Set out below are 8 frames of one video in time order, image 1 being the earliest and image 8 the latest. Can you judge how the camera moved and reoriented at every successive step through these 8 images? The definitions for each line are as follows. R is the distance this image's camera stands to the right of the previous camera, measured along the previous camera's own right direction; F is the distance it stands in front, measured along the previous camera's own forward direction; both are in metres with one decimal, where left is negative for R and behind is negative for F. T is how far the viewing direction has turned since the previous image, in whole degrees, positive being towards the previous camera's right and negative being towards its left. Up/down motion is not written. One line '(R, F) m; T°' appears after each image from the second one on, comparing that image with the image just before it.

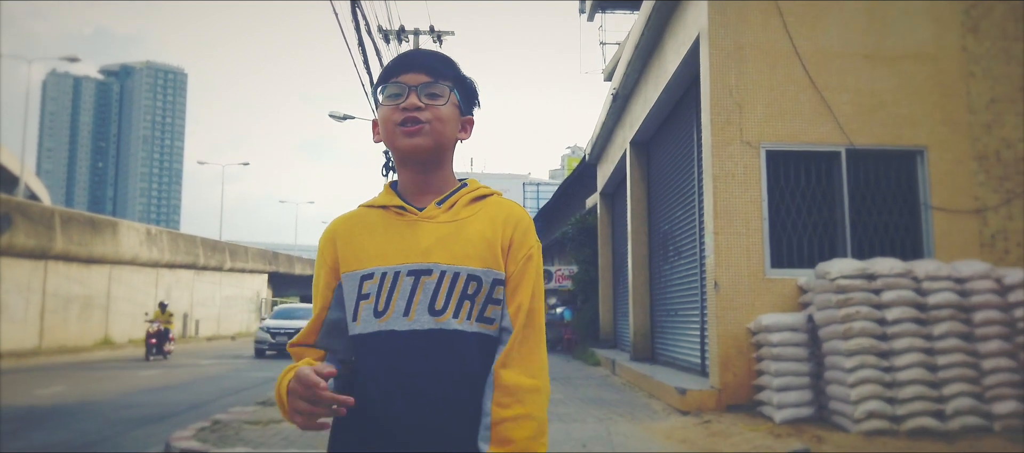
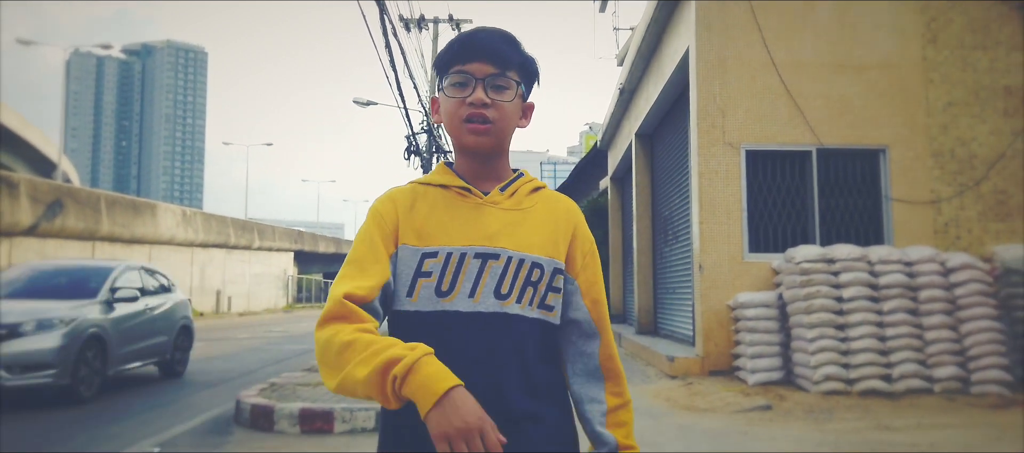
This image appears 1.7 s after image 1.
(+0.1, -0.9) m; -2°
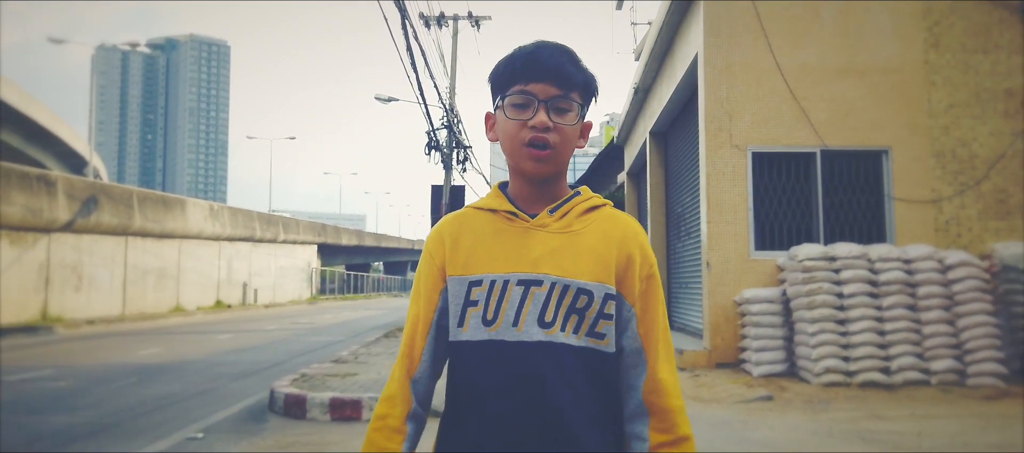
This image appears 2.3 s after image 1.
(0.0, -0.4) m; -2°
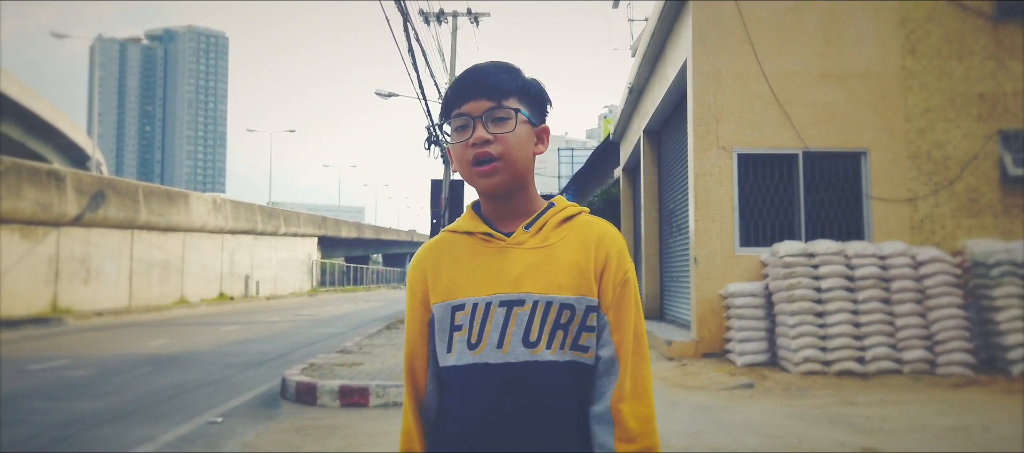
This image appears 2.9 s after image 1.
(0.0, -0.4) m; 0°
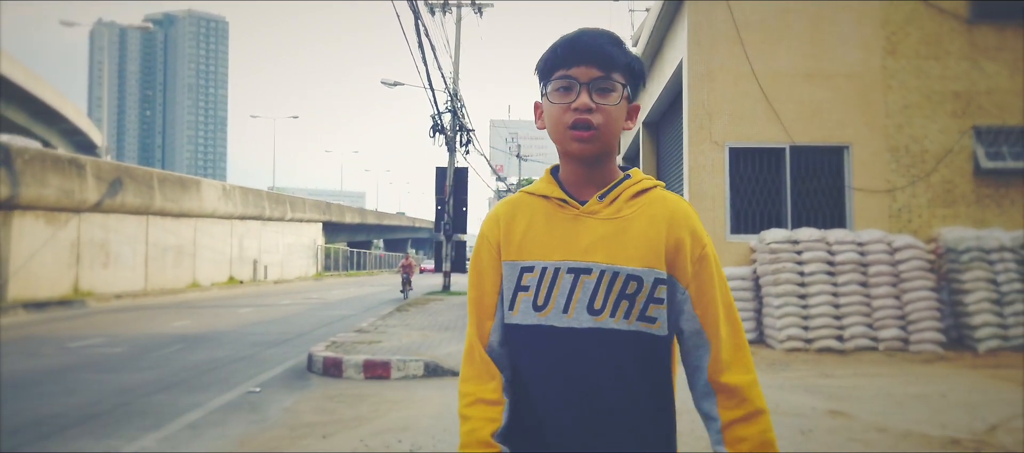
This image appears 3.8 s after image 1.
(-0.1, -0.6) m; 0°
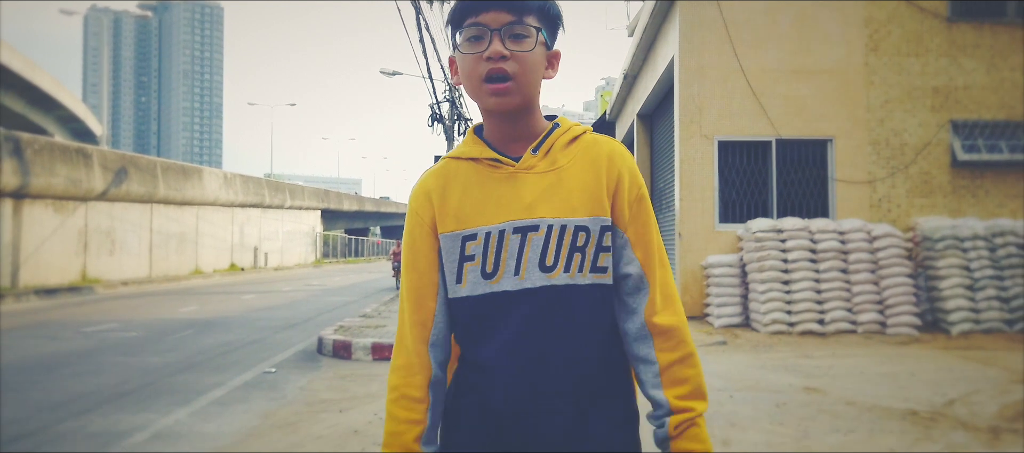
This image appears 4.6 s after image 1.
(0.0, -0.4) m; 0°
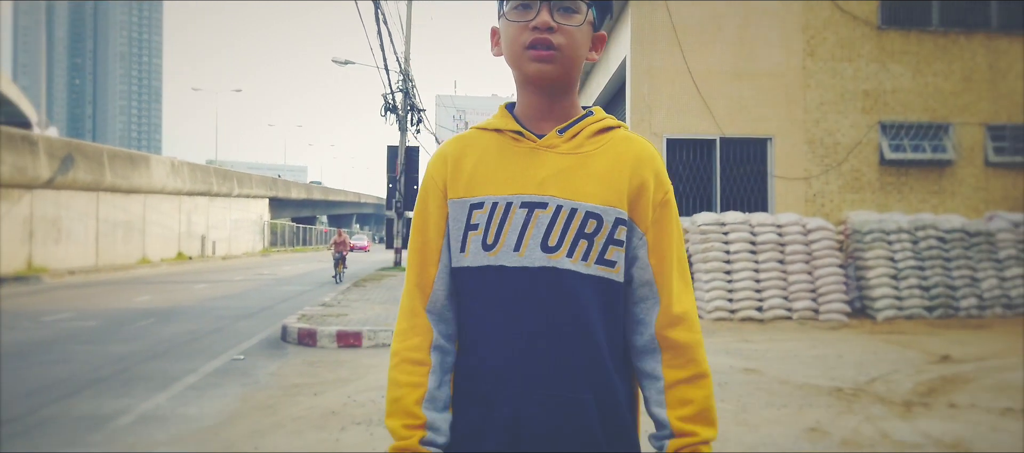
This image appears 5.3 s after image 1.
(-0.1, -0.3) m; +4°
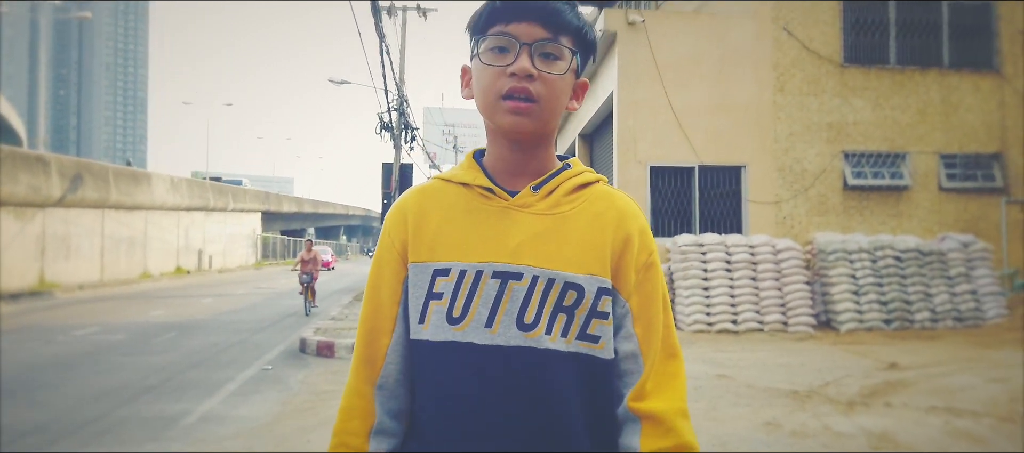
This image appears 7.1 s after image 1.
(-0.1, -0.8) m; +1°
